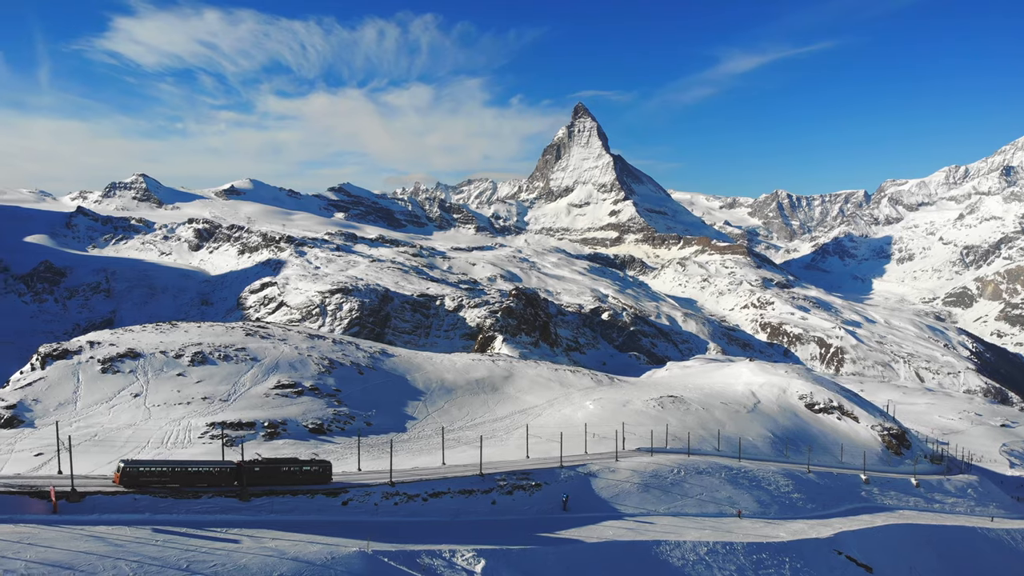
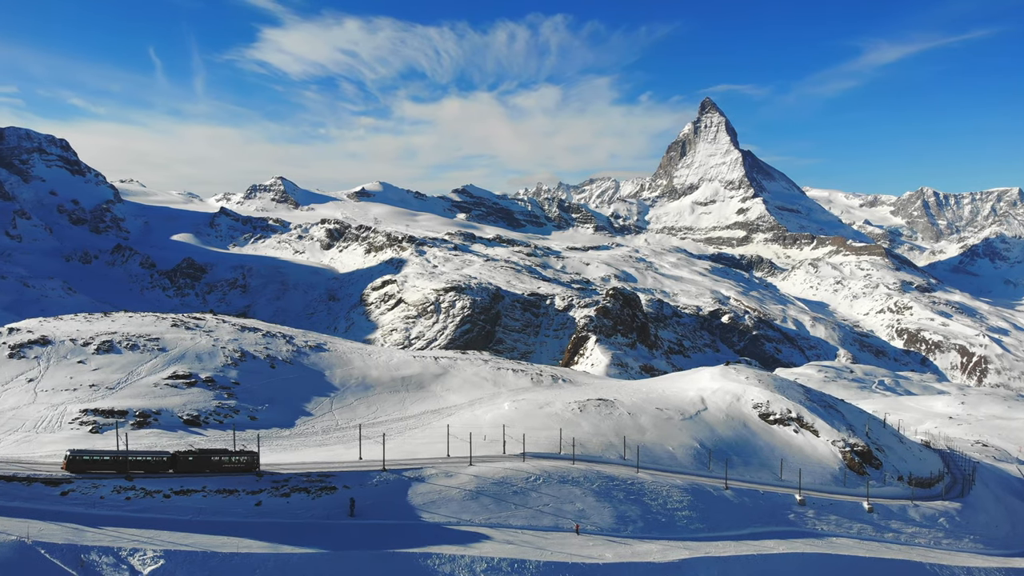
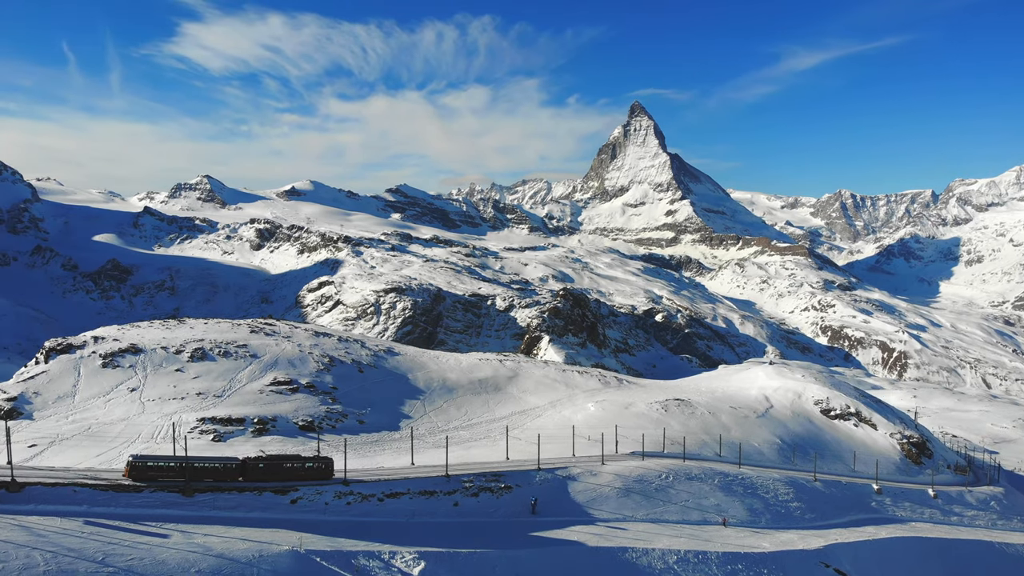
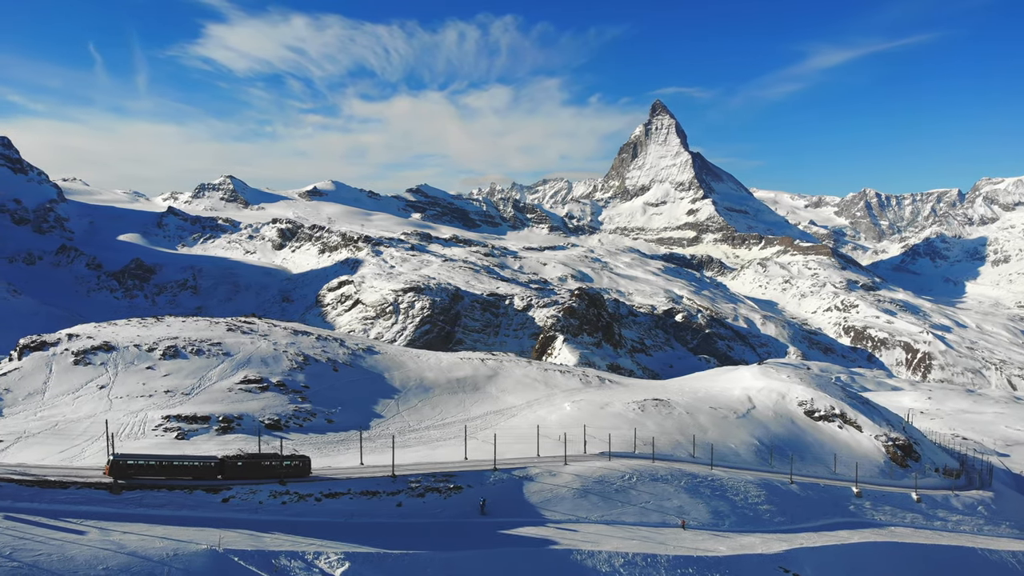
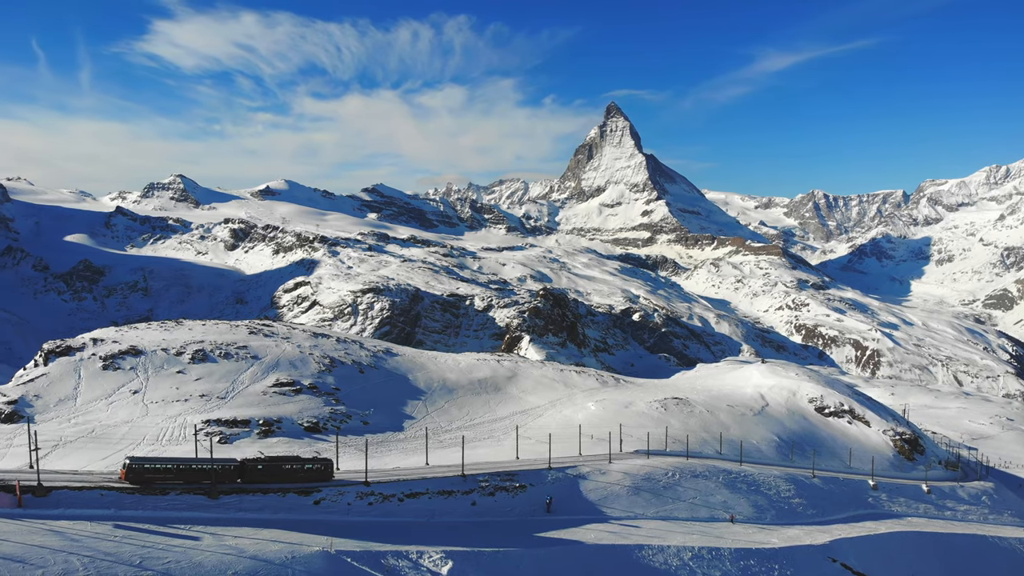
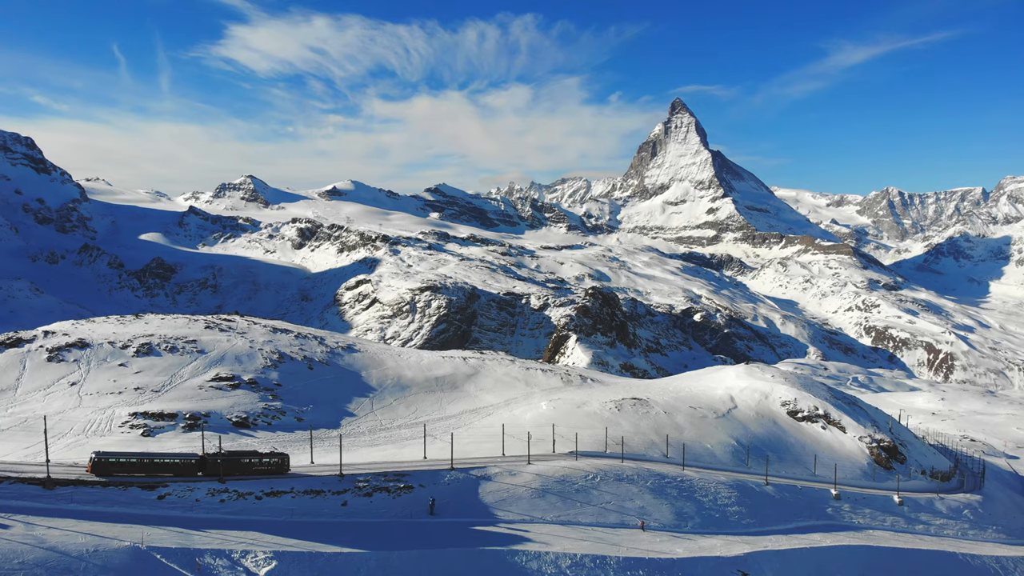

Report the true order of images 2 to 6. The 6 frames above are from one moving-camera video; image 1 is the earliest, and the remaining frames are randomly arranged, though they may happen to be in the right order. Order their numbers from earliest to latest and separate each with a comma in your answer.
5, 3, 4, 6, 2
